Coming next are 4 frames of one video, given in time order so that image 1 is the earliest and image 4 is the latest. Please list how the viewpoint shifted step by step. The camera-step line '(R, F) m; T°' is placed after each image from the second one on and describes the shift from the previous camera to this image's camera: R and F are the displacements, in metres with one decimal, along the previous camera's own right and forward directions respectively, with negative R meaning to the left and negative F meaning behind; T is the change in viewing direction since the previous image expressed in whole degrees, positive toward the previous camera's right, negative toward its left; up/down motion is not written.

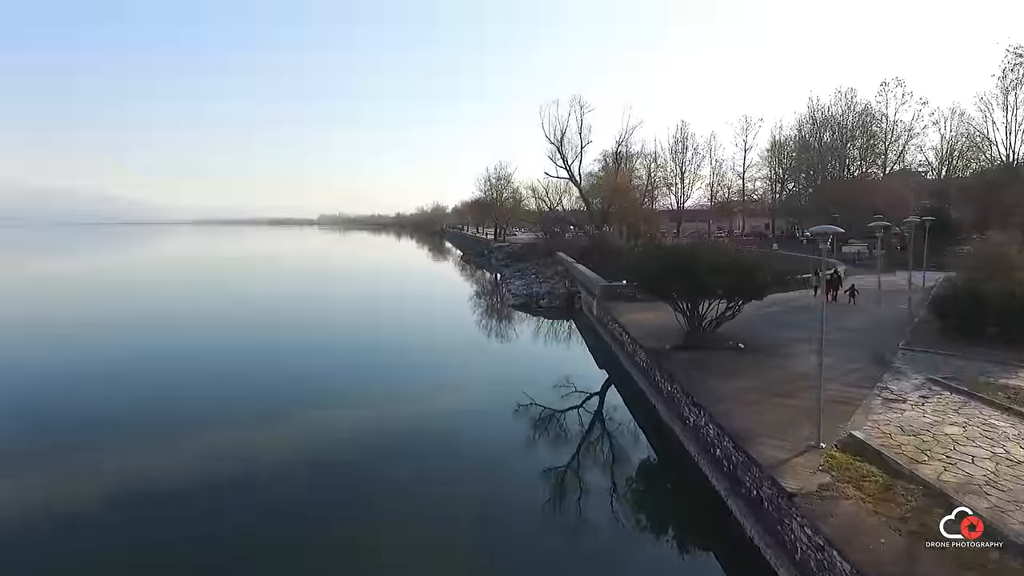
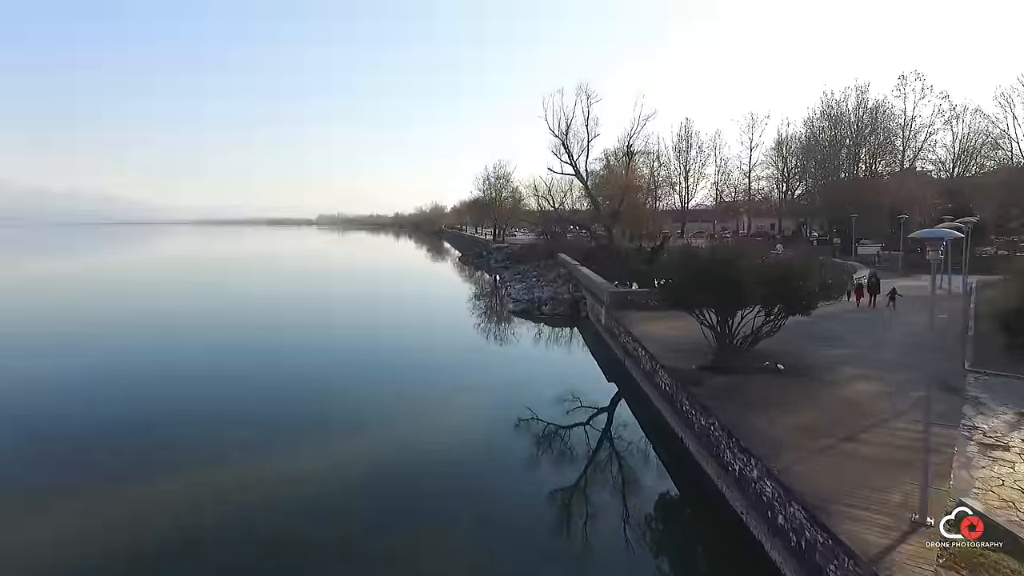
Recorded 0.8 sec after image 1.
(0.0, +0.4) m; 0°
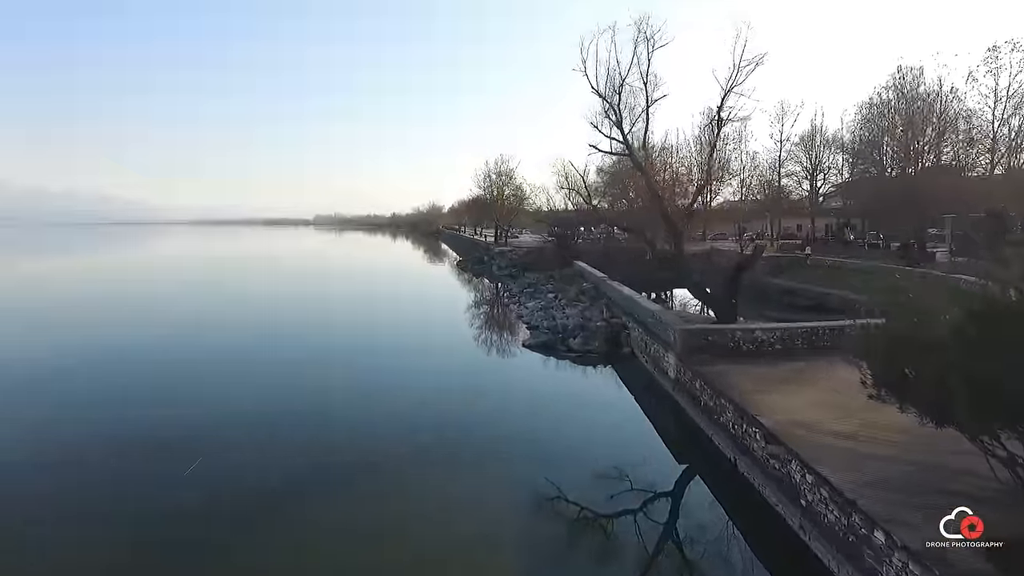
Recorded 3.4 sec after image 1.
(-0.1, +1.5) m; 0°
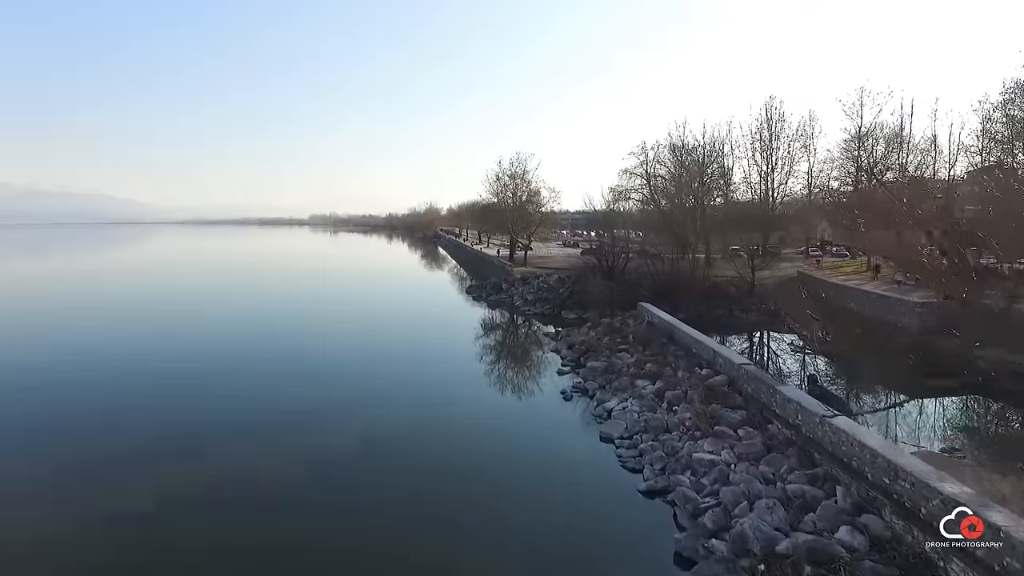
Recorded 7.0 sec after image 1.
(-0.4, +2.5) m; 0°
